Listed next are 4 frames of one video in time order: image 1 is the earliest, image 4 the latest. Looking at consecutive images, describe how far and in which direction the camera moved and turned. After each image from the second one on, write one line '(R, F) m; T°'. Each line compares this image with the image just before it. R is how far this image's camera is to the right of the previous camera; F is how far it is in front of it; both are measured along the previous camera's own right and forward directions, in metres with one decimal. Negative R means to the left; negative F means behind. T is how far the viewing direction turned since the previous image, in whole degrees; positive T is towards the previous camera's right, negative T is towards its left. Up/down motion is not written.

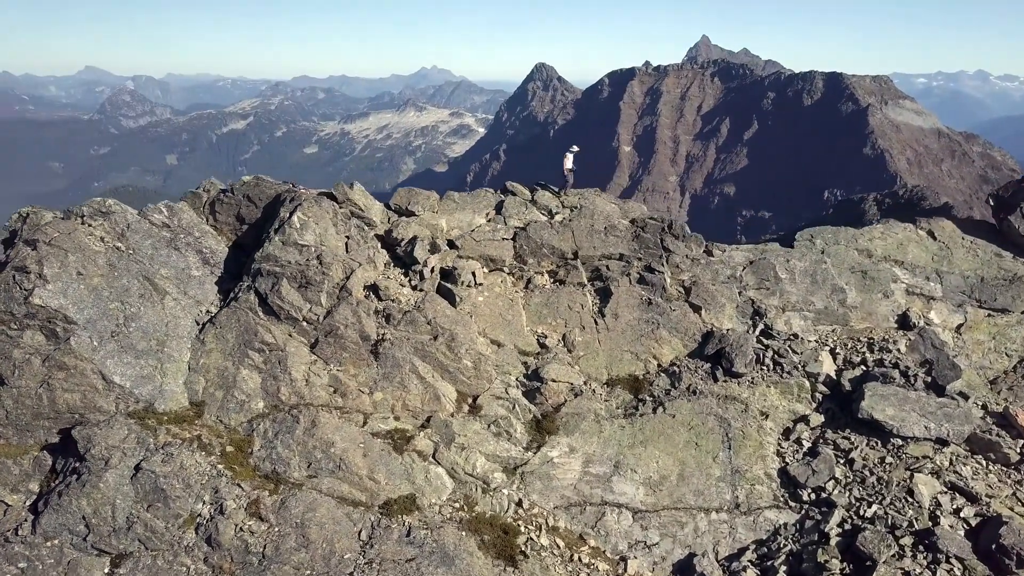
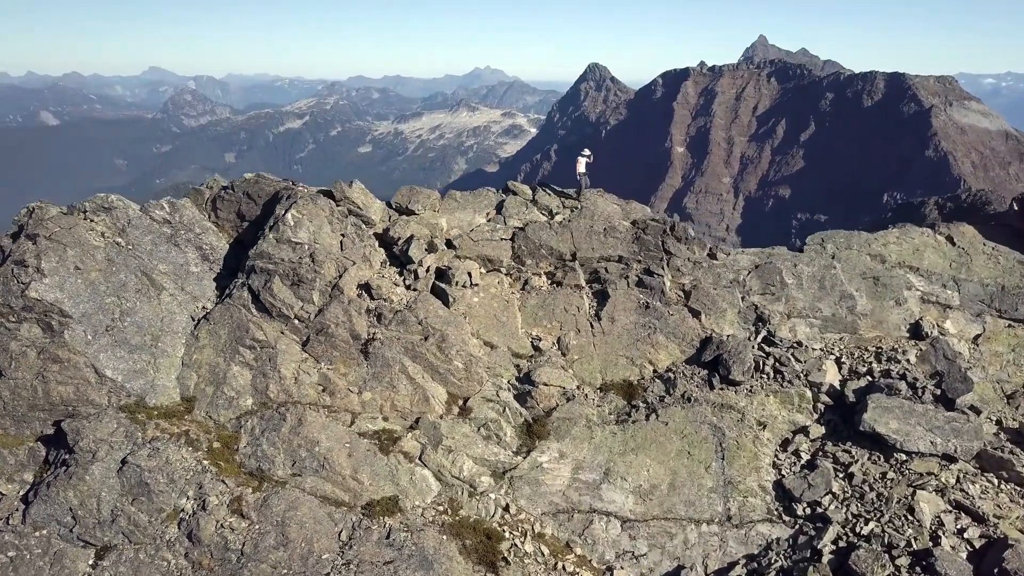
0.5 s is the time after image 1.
(+1.5, +0.5) m; -3°
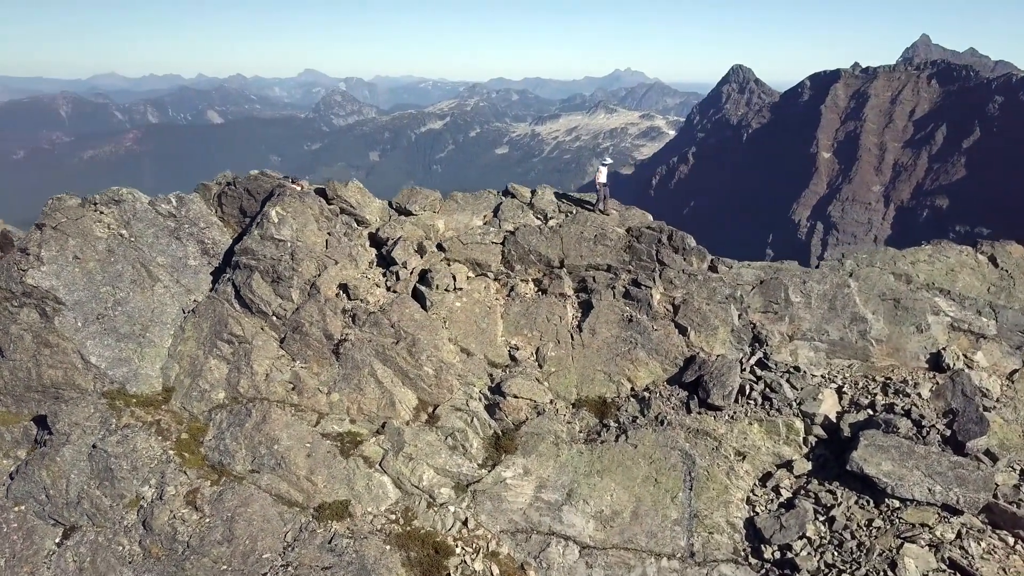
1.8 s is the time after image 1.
(+4.1, +1.1) m; -7°
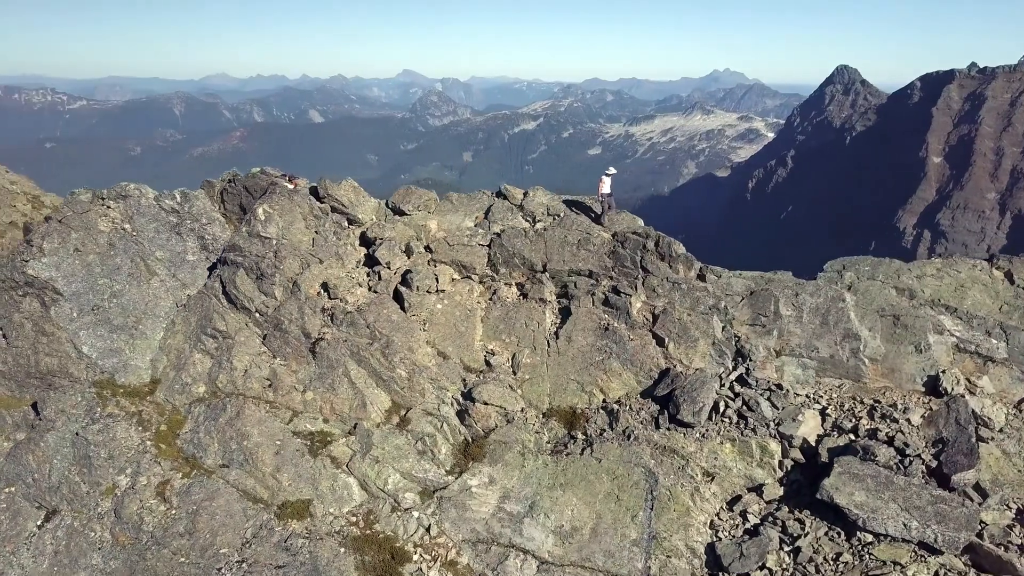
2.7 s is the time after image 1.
(+3.1, +0.6) m; -5°
